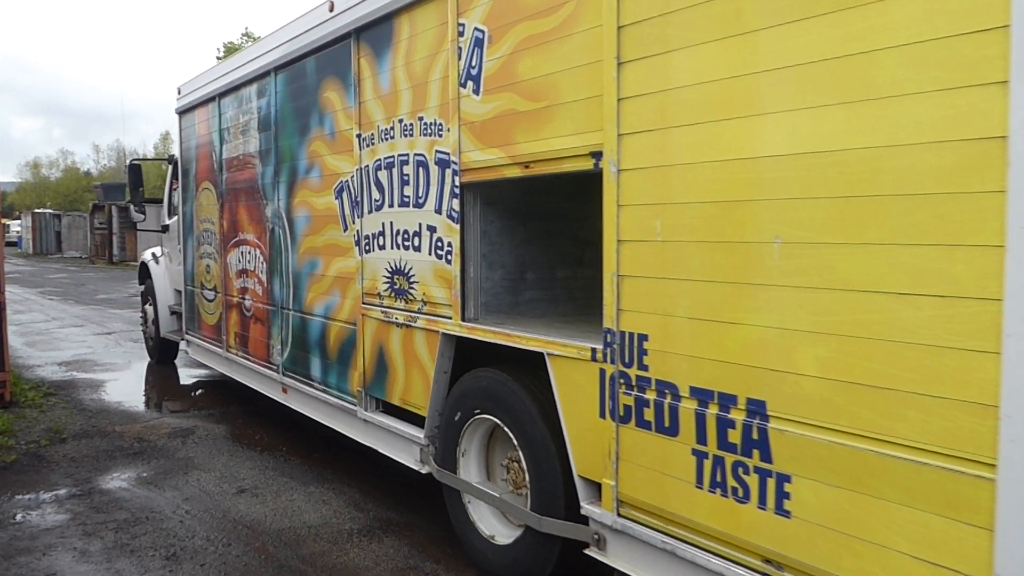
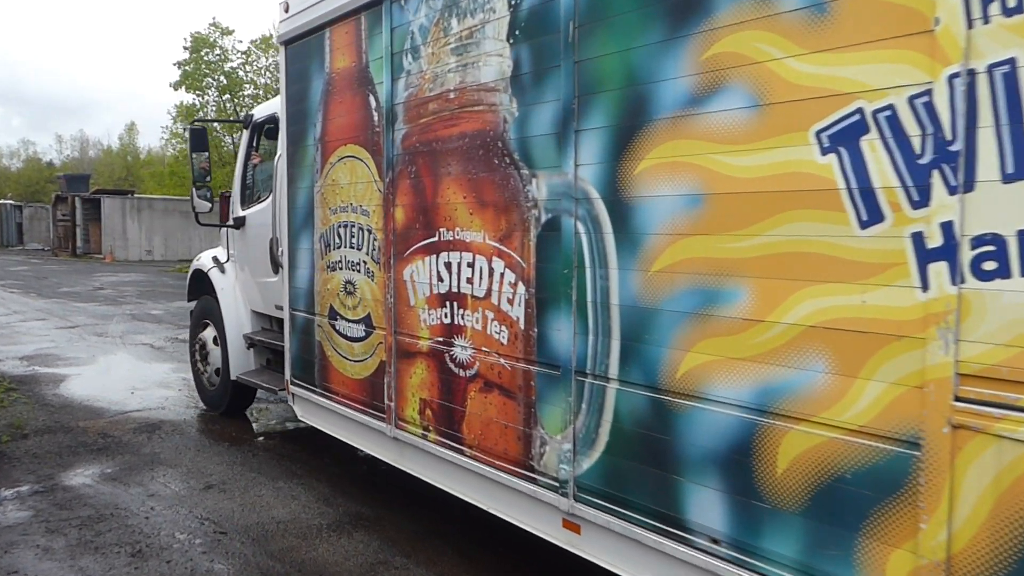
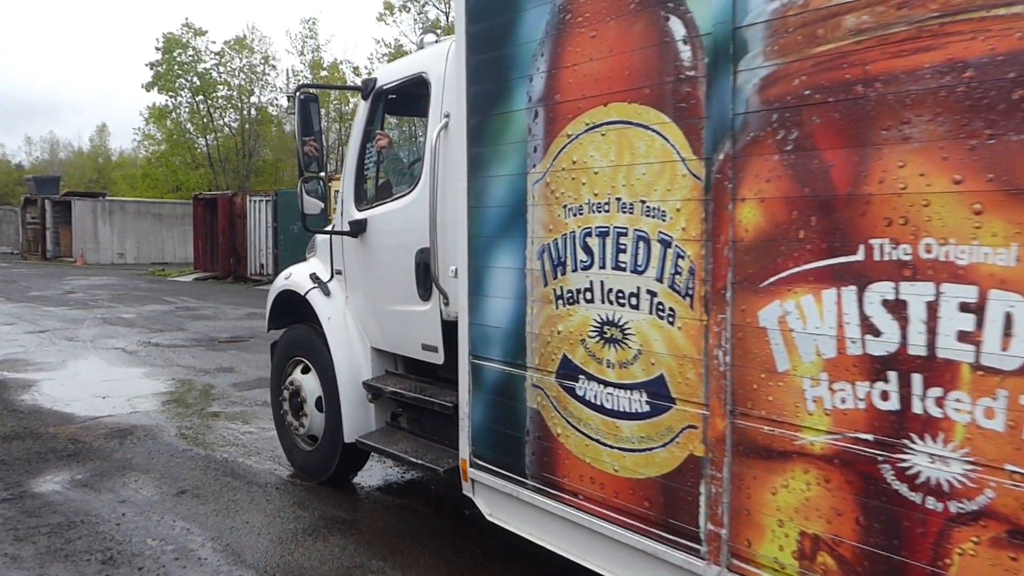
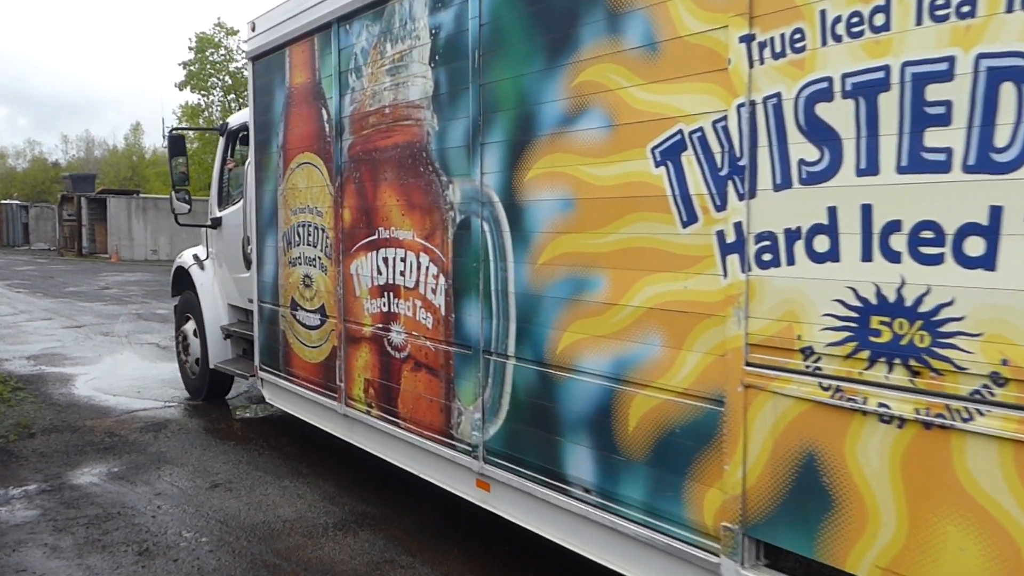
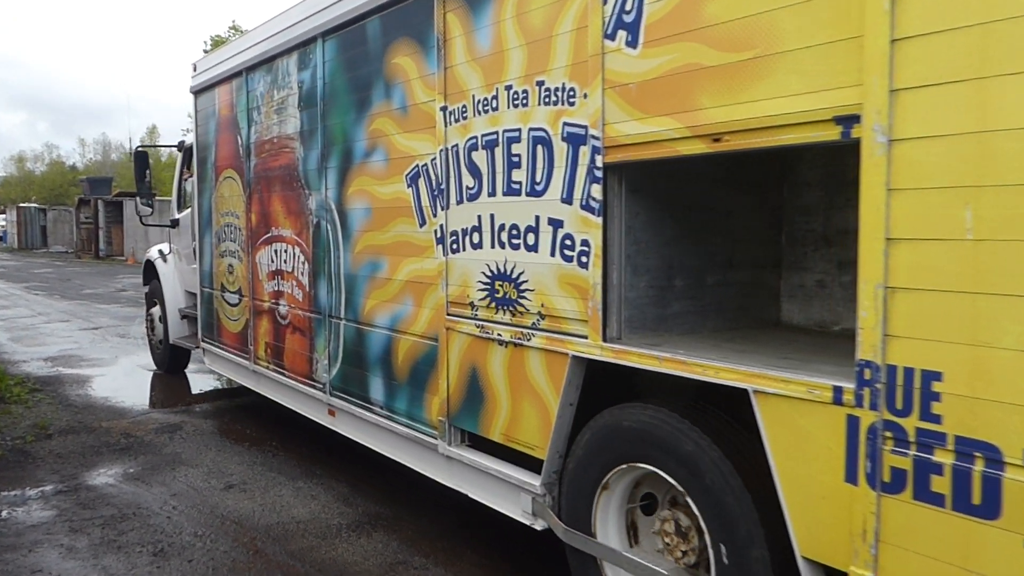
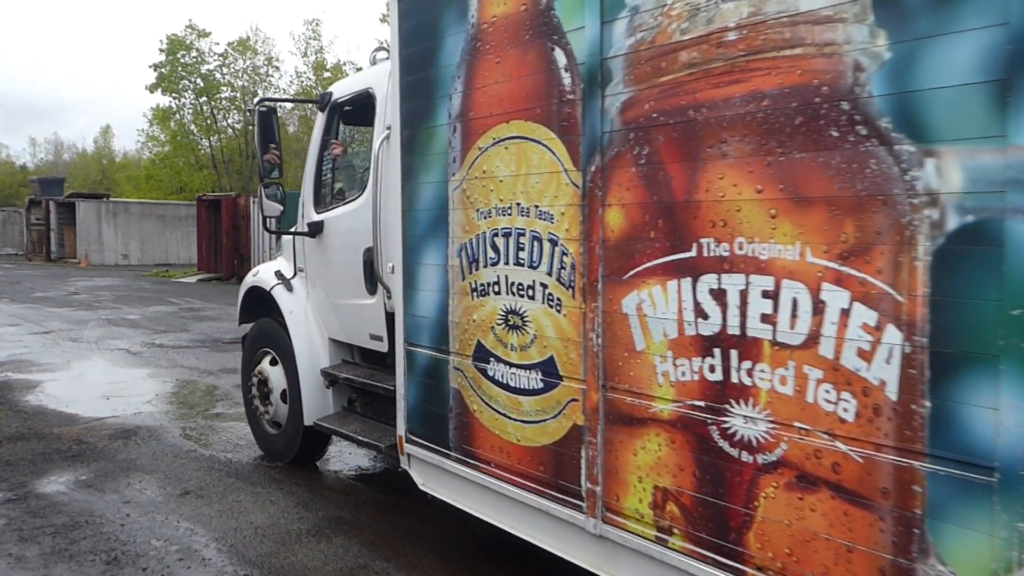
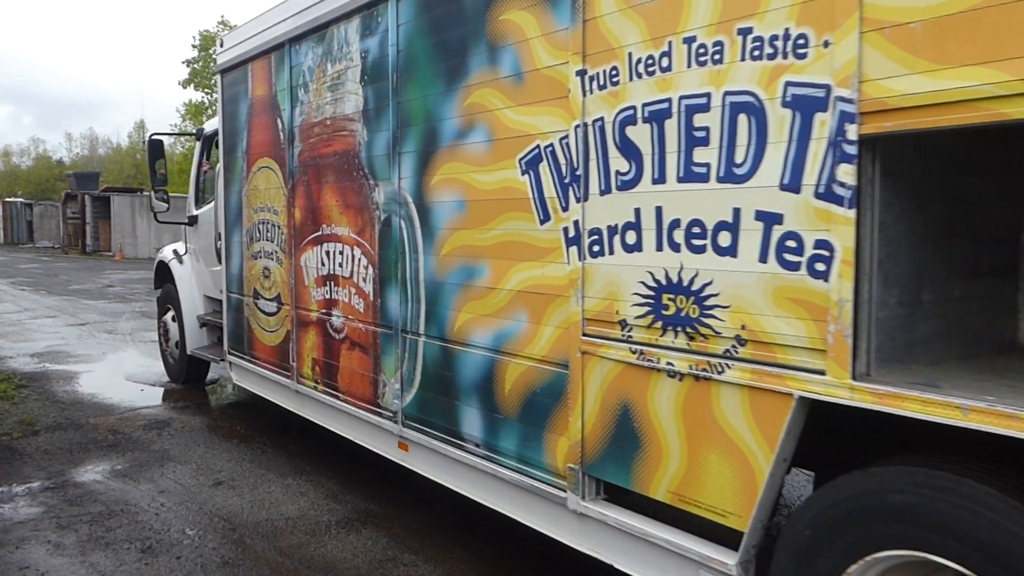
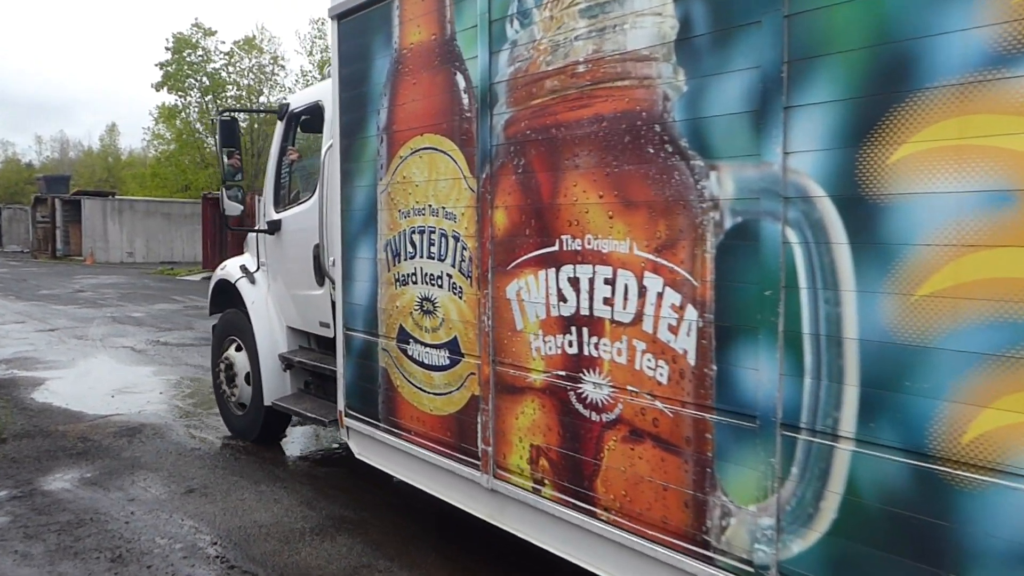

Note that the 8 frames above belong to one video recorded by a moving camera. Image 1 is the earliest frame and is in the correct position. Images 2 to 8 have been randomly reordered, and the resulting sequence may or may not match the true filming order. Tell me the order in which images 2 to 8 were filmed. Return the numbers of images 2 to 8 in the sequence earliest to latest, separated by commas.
5, 7, 4, 2, 8, 6, 3
